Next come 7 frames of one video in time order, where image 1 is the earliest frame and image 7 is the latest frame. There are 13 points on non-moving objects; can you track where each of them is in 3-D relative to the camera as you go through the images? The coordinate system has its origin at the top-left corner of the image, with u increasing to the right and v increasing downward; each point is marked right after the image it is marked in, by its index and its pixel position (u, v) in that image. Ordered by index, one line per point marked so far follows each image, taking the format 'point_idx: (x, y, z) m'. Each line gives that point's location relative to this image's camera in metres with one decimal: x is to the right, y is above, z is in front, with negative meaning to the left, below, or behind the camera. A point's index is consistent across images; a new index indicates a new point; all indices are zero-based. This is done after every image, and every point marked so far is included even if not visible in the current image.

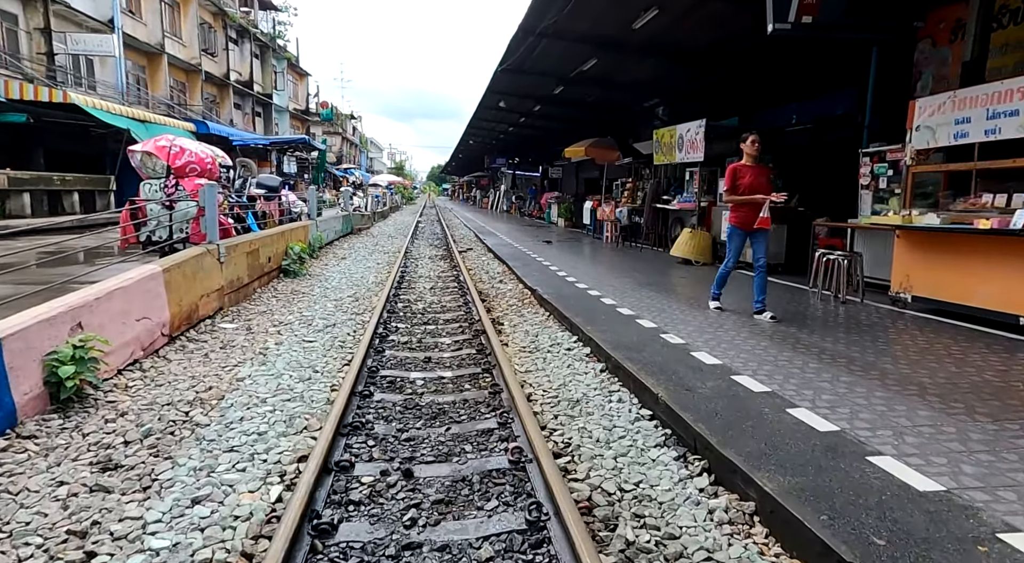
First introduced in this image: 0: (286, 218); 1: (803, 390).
0: (-4.7, +1.3, +11.9) m
1: (+1.9, -0.7, +3.7) m
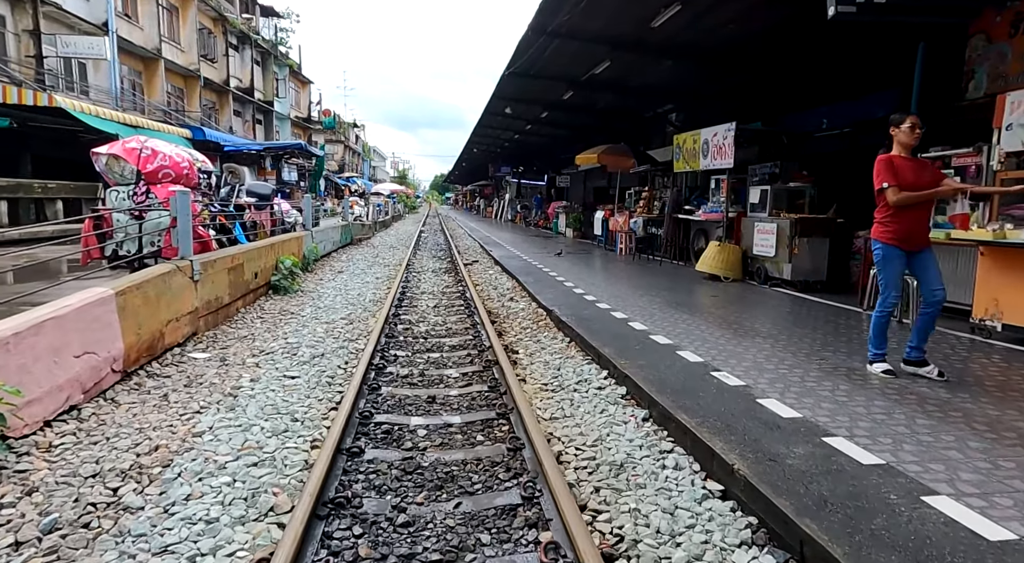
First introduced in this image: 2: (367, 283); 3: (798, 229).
0: (-4.5, +1.0, +11.1) m
1: (+2.0, -0.9, +2.8) m
2: (-2.6, 0.0, +10.5) m
3: (+4.1, +0.7, +8.3) m
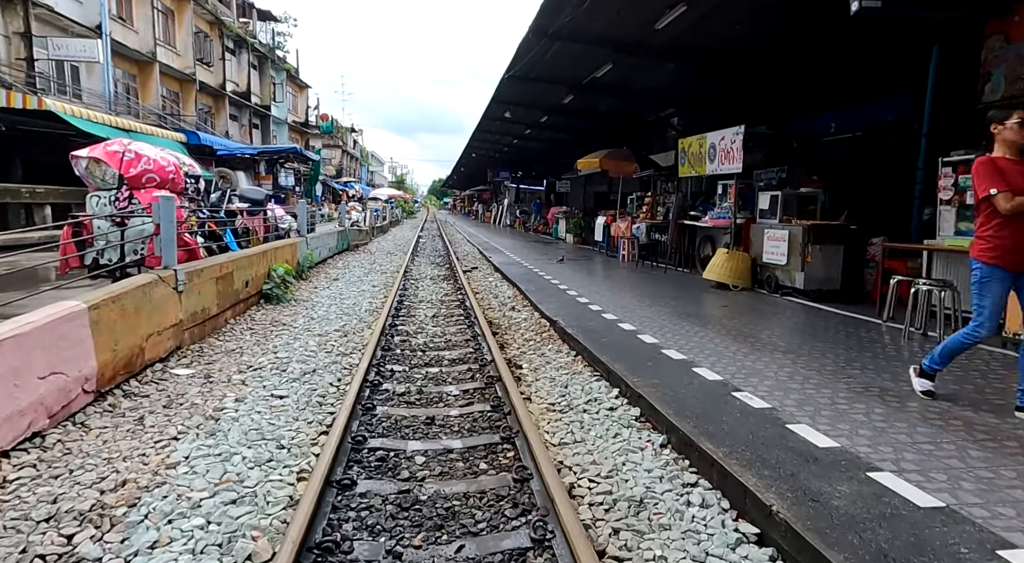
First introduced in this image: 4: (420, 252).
0: (-4.5, +0.9, +10.7) m
1: (+2.1, -1.0, +2.5) m
2: (-2.6, -0.2, +10.1) m
3: (+4.1, +0.6, +8.0) m
4: (-3.1, +1.0, +19.8) m
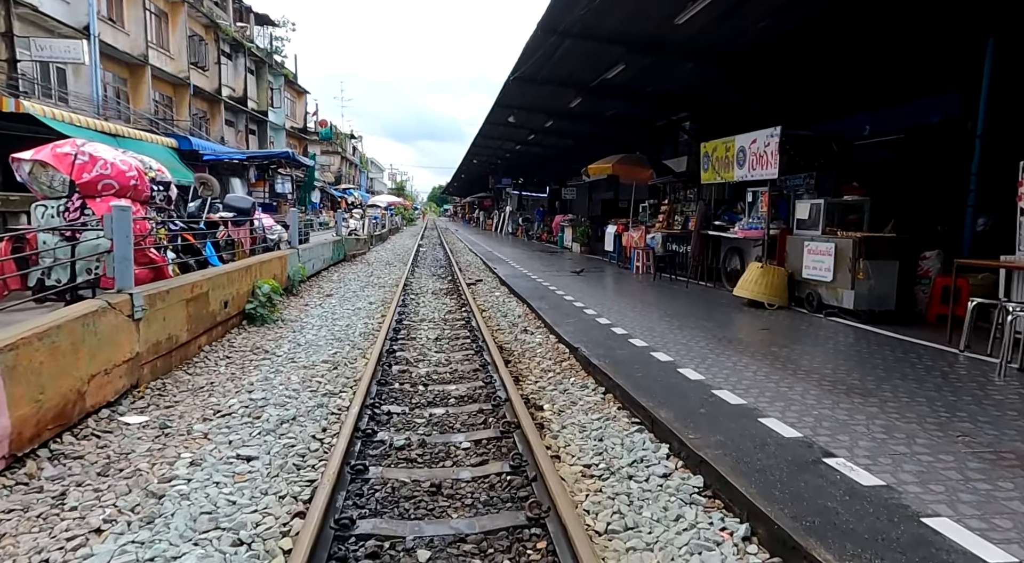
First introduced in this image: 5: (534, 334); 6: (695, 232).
0: (-4.3, +0.6, +9.8) m
1: (+2.3, -1.2, +1.6) m
2: (-2.5, -0.4, +9.2) m
3: (+4.3, +0.4, +7.1) m
4: (-3.0, +0.6, +18.9) m
5: (+0.3, -0.7, +7.6) m
6: (+3.4, +0.9, +10.8) m
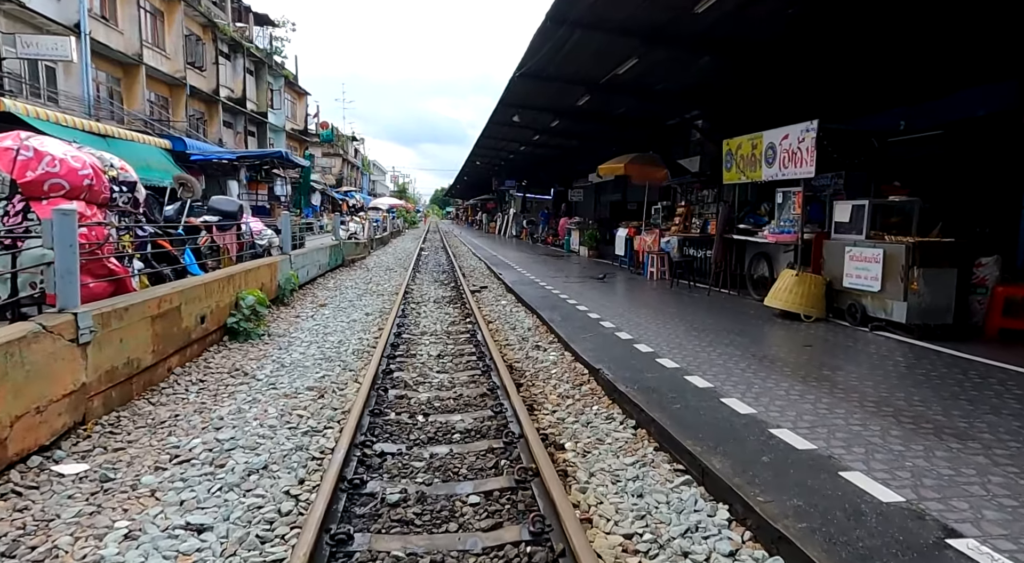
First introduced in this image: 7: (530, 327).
0: (-4.2, +0.5, +9.1) m
1: (+2.4, -1.2, +0.8) m
2: (-2.3, -0.6, +8.5) m
3: (+4.4, +0.3, +6.3) m
4: (-2.8, +0.4, +18.2) m
5: (+0.4, -0.8, +6.9) m
6: (+3.6, +0.8, +10.0) m
7: (+0.2, -0.6, +8.2) m
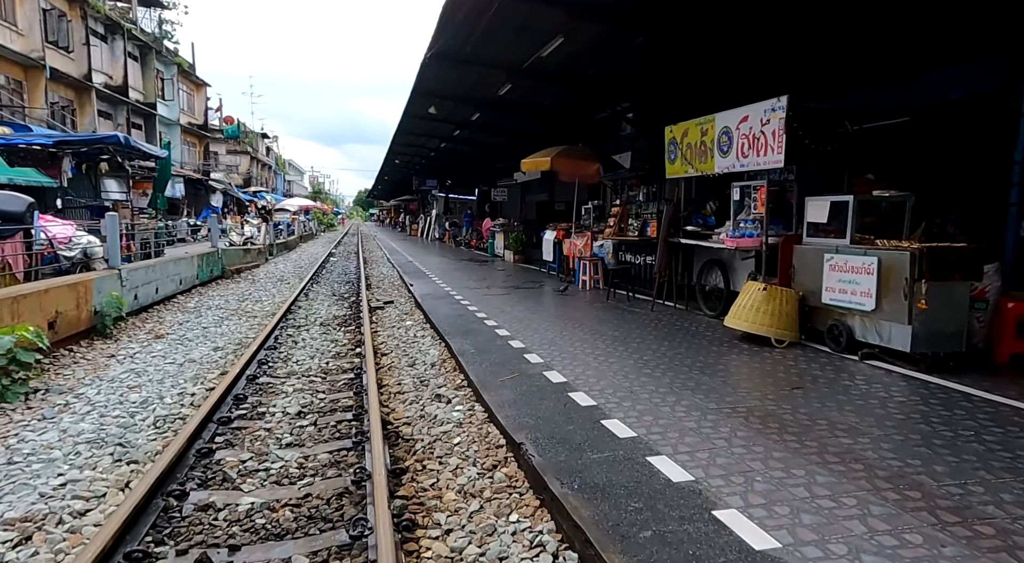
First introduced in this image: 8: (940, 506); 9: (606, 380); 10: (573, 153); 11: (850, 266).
0: (-5.4, +0.1, +6.6) m
1: (+2.1, -1.4, -0.8) m
2: (-3.5, -0.8, +6.2) m
3: (+3.5, +0.1, +4.9) m
4: (-5.1, +0.1, +15.8) m
5: (-0.5, -1.0, +5.0) m
6: (+2.2, +0.6, +8.5) m
7: (-0.9, -0.9, +6.3) m
8: (+2.1, -1.1, +2.8) m
9: (+0.8, -0.9, +5.1) m
10: (+1.3, +2.8, +12.6) m
11: (+3.2, +0.2, +5.5) m
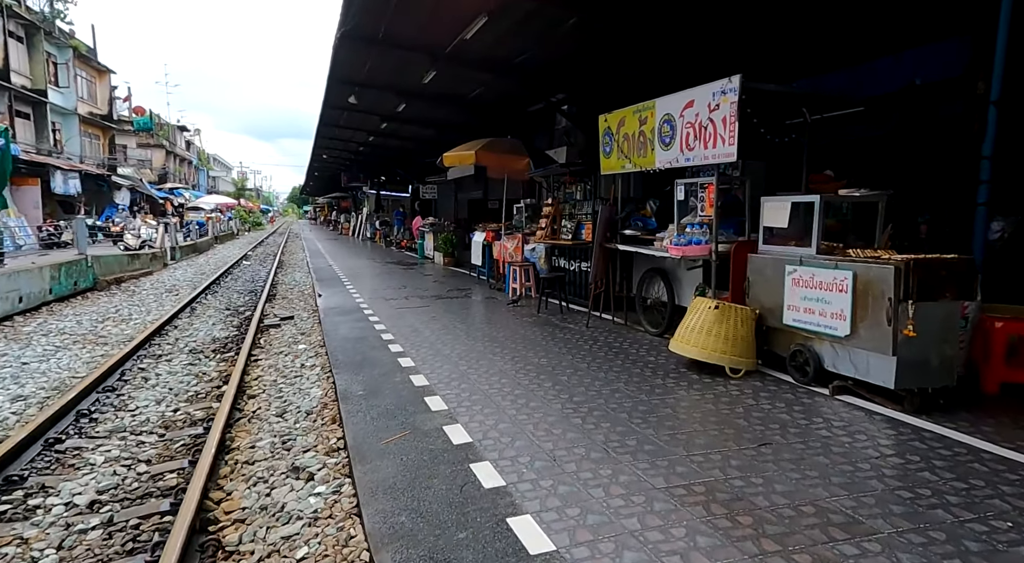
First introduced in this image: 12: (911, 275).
0: (-6.3, -0.1, +4.8) m
1: (+2.0, -1.6, -1.9) m
2: (-4.3, -1.1, +4.6) m
3: (+2.7, 0.0, +3.9) m
4: (-6.9, -0.1, +13.9) m
5: (-1.3, -1.3, +3.6) m
6: (+1.1, +0.5, +7.4) m
7: (-1.7, -1.1, +4.9) m
8: (+1.5, -1.3, +1.7) m
9: (+0.1, -1.0, +3.8) m
10: (-0.2, +2.7, +11.3) m
11: (+2.4, 0.0, +4.5) m
12: (+2.7, 0.0, +3.9) m
